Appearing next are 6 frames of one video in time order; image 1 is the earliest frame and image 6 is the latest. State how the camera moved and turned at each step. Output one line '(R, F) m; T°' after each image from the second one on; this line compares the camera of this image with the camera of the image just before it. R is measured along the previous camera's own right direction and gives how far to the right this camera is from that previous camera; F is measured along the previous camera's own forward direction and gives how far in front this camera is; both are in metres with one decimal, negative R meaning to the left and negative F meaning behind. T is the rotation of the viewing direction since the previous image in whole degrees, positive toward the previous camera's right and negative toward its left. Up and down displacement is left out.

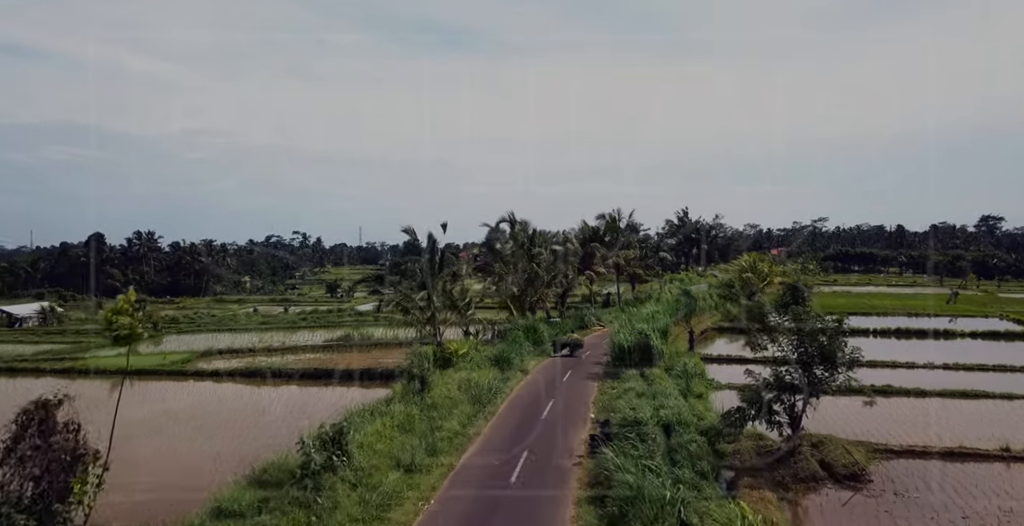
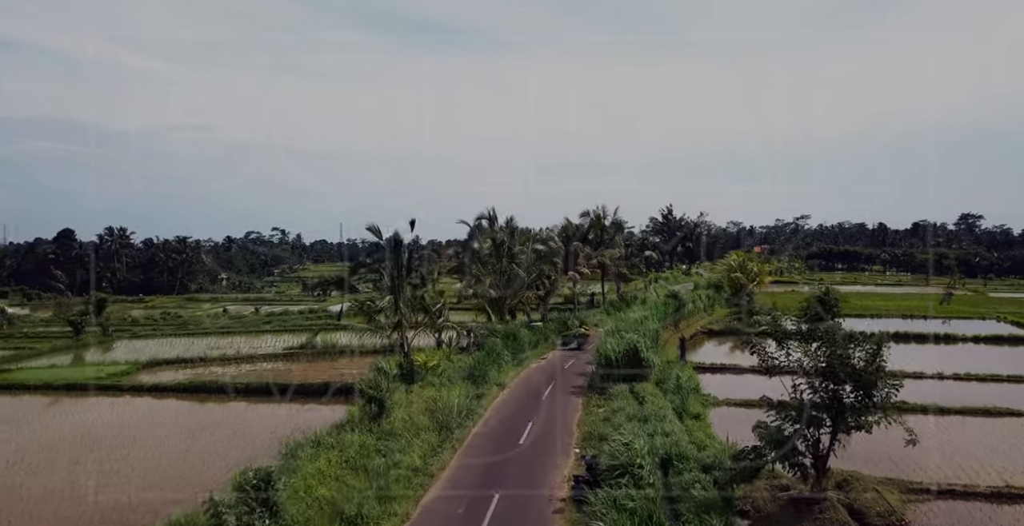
(+0.2, +2.1) m; +1°
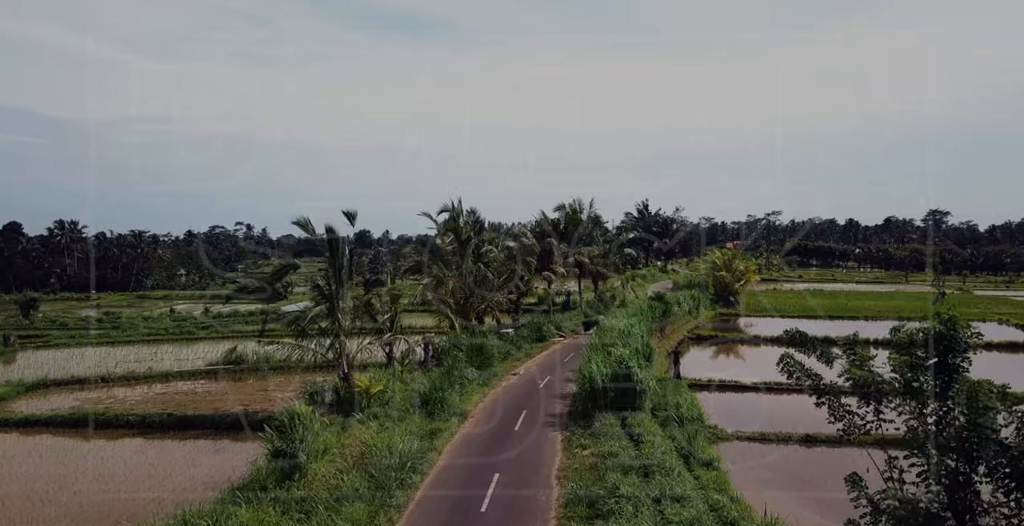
(+0.2, +3.5) m; +2°
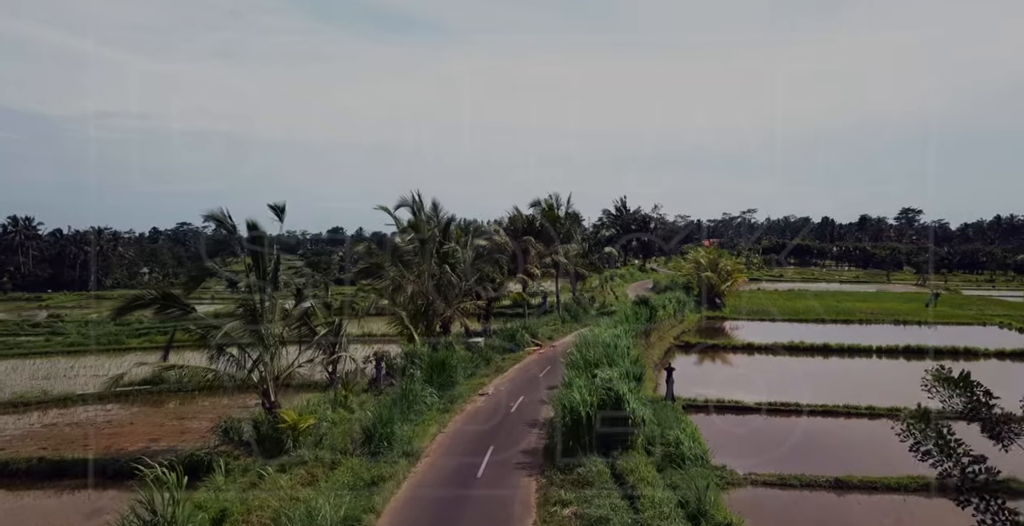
(+0.2, +2.9) m; +2°
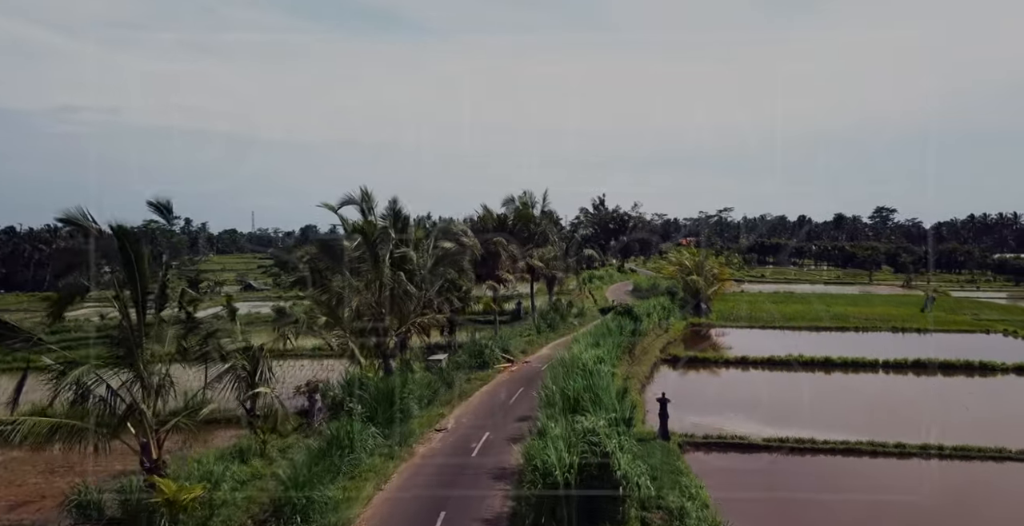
(+0.3, +3.0) m; +2°
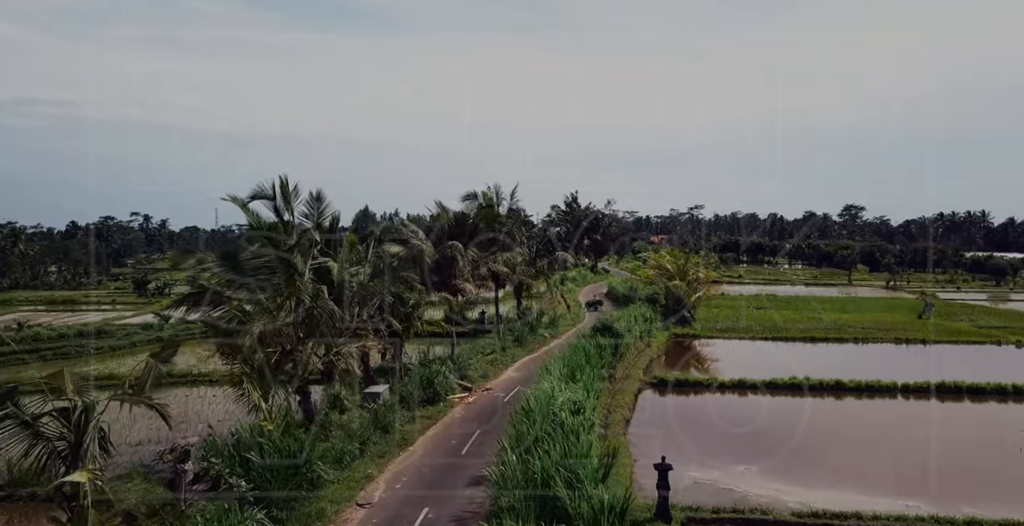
(+0.4, +3.9) m; +2°
